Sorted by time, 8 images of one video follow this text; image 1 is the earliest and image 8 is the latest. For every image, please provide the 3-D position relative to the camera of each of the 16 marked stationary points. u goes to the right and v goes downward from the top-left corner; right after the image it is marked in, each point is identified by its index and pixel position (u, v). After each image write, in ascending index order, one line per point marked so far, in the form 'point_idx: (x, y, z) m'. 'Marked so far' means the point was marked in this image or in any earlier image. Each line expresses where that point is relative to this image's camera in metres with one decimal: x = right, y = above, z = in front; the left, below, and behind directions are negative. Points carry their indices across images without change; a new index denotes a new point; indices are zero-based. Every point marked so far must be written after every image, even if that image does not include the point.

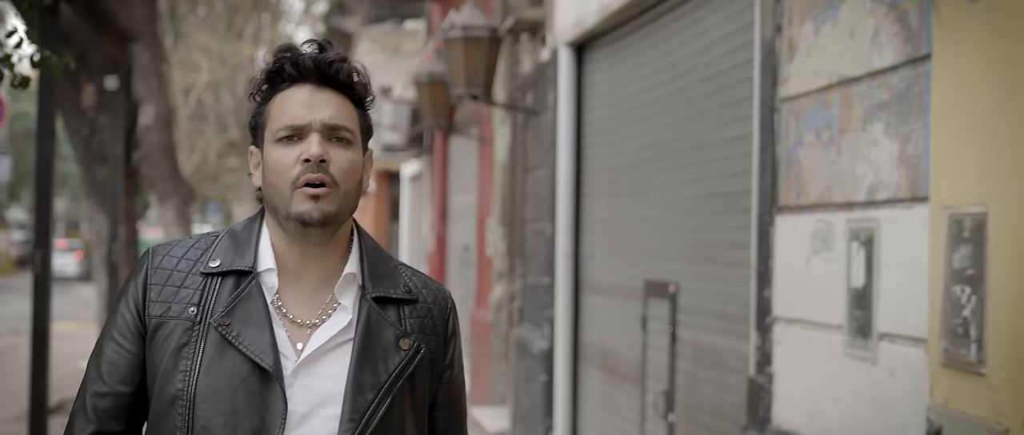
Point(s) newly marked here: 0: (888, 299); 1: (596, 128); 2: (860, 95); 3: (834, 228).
0: (+1.1, -0.2, +3.5) m
1: (+0.6, +0.6, +7.7) m
2: (+1.1, +0.4, +3.7) m
3: (+1.1, 0.0, +3.9) m
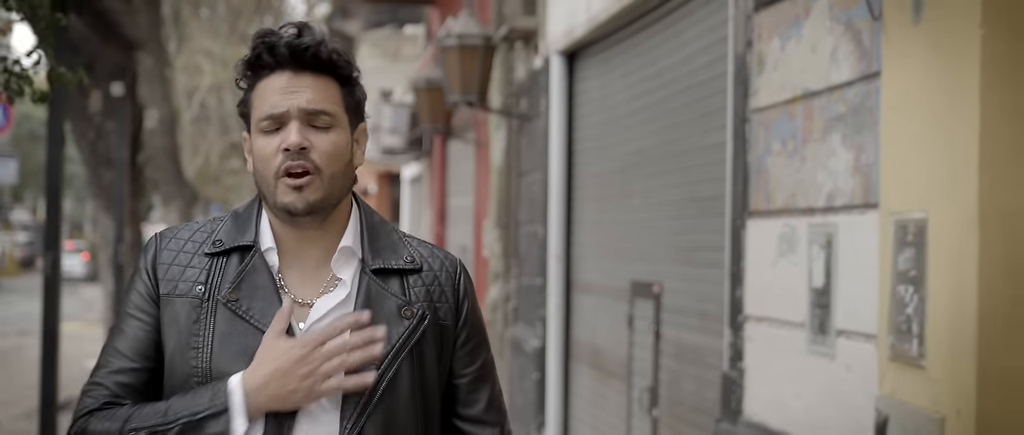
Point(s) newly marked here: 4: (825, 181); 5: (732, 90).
0: (+1.1, -0.3, +3.7) m
1: (+0.5, +0.6, +7.9) m
2: (+1.1, +0.4, +3.9) m
3: (+1.0, -0.1, +4.1) m
4: (+1.1, +0.1, +3.9) m
5: (+0.9, +0.5, +4.8) m
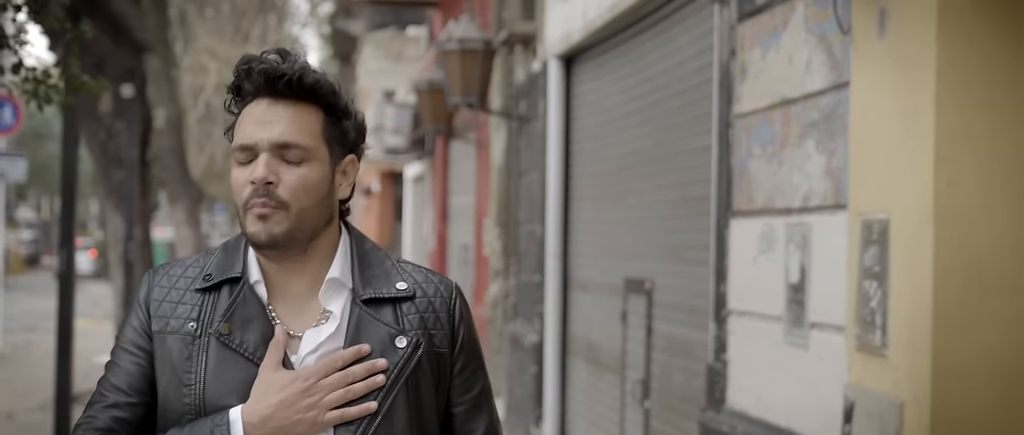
0: (+1.1, -0.3, +4.0) m
1: (+0.5, +0.6, +8.2) m
2: (+1.0, +0.4, +4.2) m
3: (+1.0, -0.1, +4.4) m
4: (+1.0, +0.1, +4.2) m
5: (+0.9, +0.5, +5.0) m
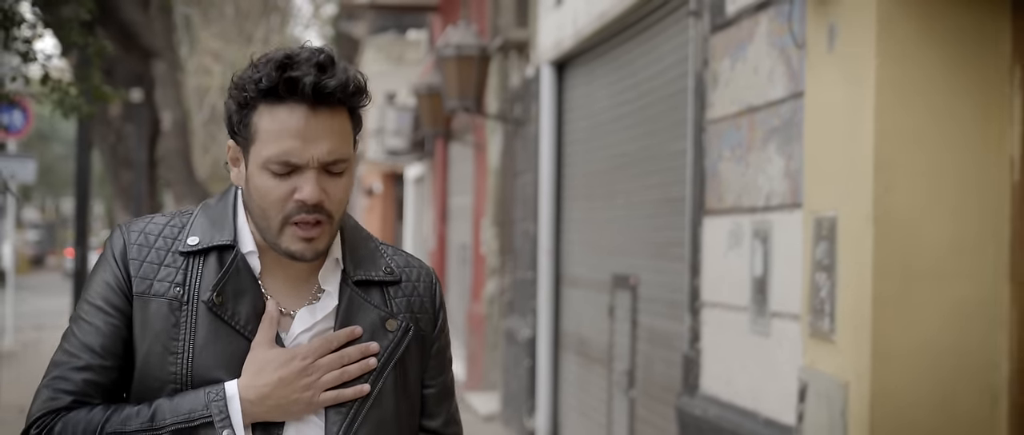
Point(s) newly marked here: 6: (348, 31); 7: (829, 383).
0: (+1.0, -0.3, +4.3) m
1: (+0.5, +0.6, +8.6) m
2: (+1.0, +0.4, +4.6) m
3: (+0.9, 0.0, +4.7) m
4: (+1.0, +0.1, +4.5) m
5: (+0.8, +0.5, +5.4) m
6: (-2.7, +3.1, +18.9) m
7: (+1.1, -0.5, +3.8) m
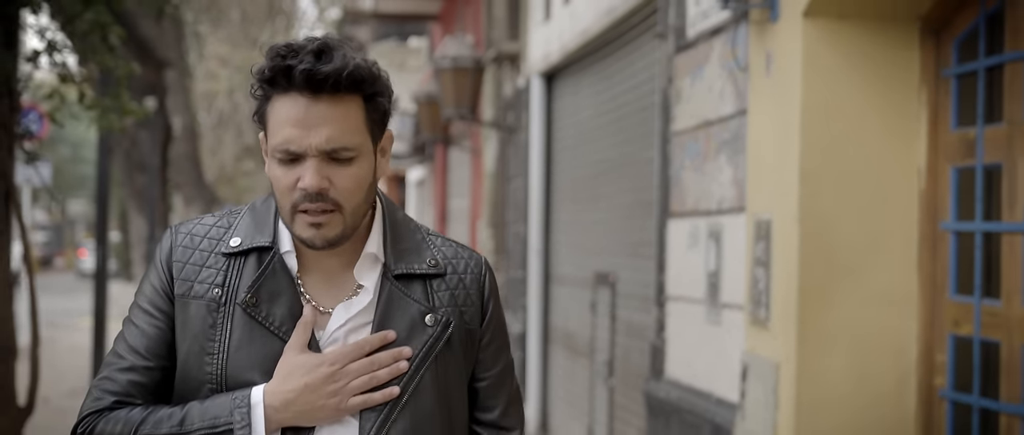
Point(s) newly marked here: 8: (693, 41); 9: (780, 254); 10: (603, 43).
0: (+0.9, -0.3, +4.9) m
1: (+0.4, +0.6, +9.1) m
2: (+0.9, +0.4, +5.1) m
3: (+0.9, -0.1, +5.3) m
4: (+0.9, +0.1, +5.1) m
5: (+0.8, +0.5, +6.0) m
6: (-2.7, +3.1, +19.5) m
7: (+1.0, -0.6, +4.4) m
8: (+0.9, +0.8, +5.4) m
9: (+1.0, -0.1, +4.3) m
10: (+0.6, +1.2, +7.8) m
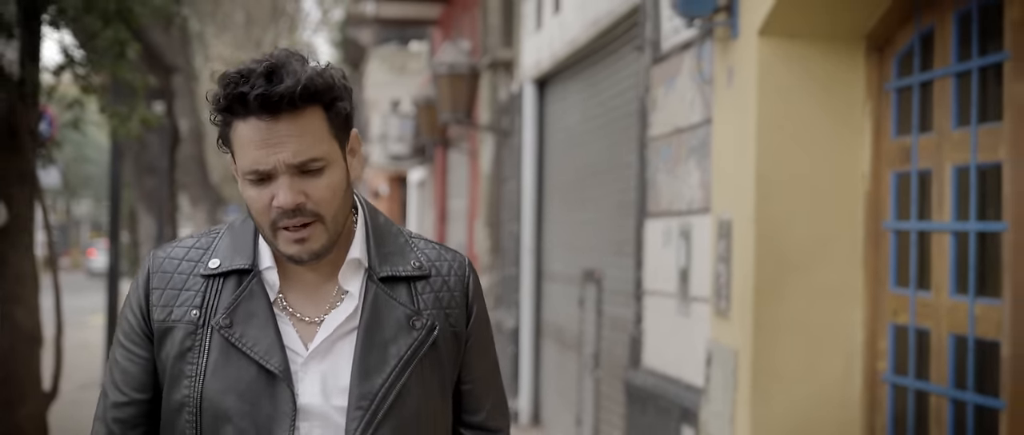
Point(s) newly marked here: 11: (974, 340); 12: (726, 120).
0: (+0.8, -0.3, +5.3) m
1: (+0.3, +0.6, +9.6) m
2: (+0.8, +0.4, +5.6) m
3: (+0.8, -0.1, +5.7) m
4: (+0.8, +0.1, +5.5) m
5: (+0.7, +0.5, +6.4) m
6: (-2.7, +3.1, +19.9) m
7: (+0.9, -0.6, +4.8) m
8: (+0.8, +0.8, +5.9) m
9: (+0.9, -0.1, +4.7) m
10: (+0.6, +1.2, +8.3) m
11: (+1.6, -0.4, +3.9) m
12: (+0.9, +0.4, +4.9) m
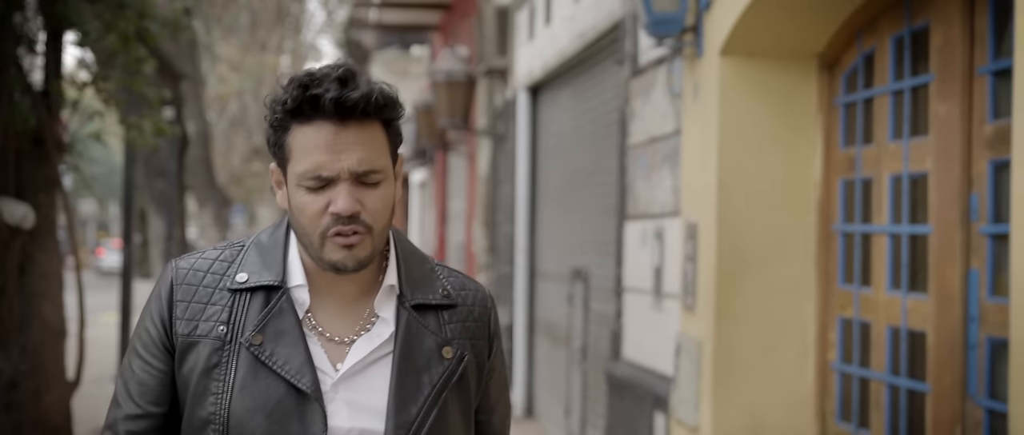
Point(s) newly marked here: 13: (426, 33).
0: (+0.8, -0.3, +5.8) m
1: (+0.3, +0.6, +10.0) m
2: (+0.8, +0.4, +6.0) m
3: (+0.7, -0.1, +6.2) m
4: (+0.8, +0.1, +6.0) m
5: (+0.6, +0.5, +6.8) m
6: (-2.8, +3.0, +20.4) m
7: (+0.8, -0.6, +5.3) m
8: (+0.7, +0.8, +6.3) m
9: (+0.9, -0.2, +5.2) m
10: (+0.5, +1.2, +8.7) m
11: (+1.5, -0.4, +4.3) m
12: (+0.8, +0.4, +5.4) m
13: (-1.5, +3.1, +19.5) m
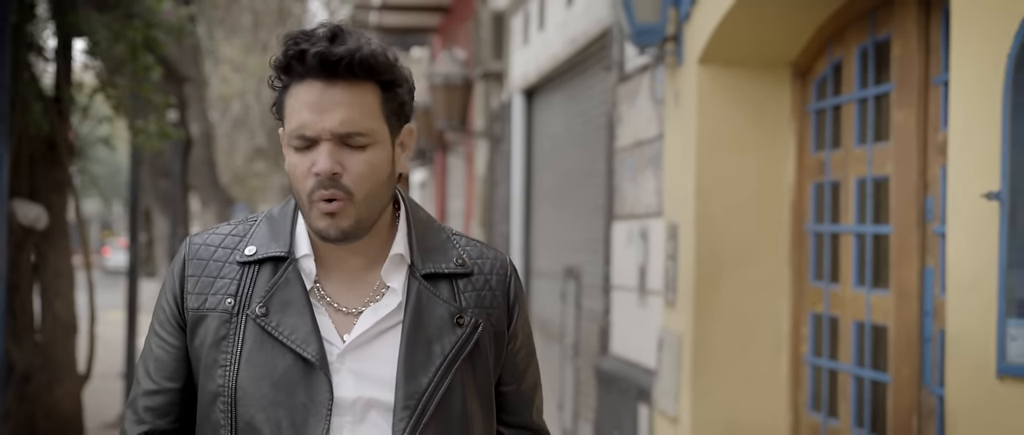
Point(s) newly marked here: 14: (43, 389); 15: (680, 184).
0: (+0.7, -0.3, +6.1) m
1: (+0.2, +0.6, +10.3) m
2: (+0.7, +0.4, +6.3) m
3: (+0.7, -0.1, +6.5) m
4: (+0.7, +0.1, +6.3) m
5: (+0.6, +0.5, +7.1) m
6: (-2.8, +3.1, +20.7) m
7: (+0.8, -0.6, +5.5) m
8: (+0.7, +0.8, +6.6) m
9: (+0.8, -0.2, +5.4) m
10: (+0.5, +1.2, +9.0) m
11: (+1.4, -0.4, +4.6) m
12: (+0.8, +0.4, +5.7) m
13: (-1.5, +3.1, +19.7) m
14: (-2.8, -1.0, +6.7) m
15: (+0.8, +0.2, +5.5) m
